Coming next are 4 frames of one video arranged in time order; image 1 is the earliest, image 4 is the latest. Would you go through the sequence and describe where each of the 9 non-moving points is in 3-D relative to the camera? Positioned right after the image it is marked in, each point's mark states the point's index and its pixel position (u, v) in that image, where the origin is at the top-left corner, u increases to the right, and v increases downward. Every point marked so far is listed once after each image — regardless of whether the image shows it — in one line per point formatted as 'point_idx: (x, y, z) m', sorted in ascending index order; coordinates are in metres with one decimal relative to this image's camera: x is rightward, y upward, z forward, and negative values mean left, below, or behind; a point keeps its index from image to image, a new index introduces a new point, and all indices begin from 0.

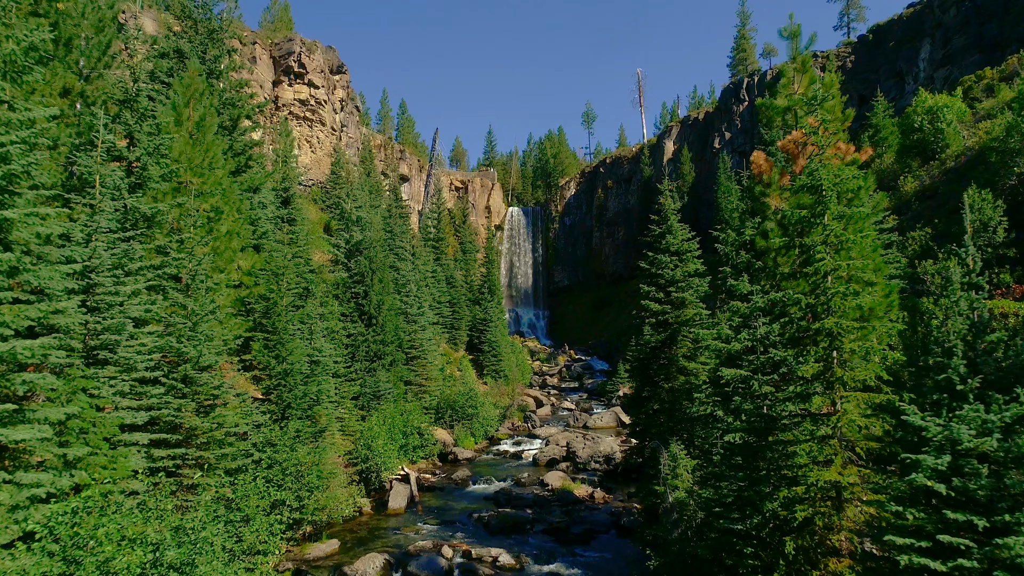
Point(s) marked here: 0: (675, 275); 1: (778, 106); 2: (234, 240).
0: (+5.6, +0.5, +19.7) m
1: (+7.6, +5.2, +16.7) m
2: (-9.5, +1.6, +19.8) m
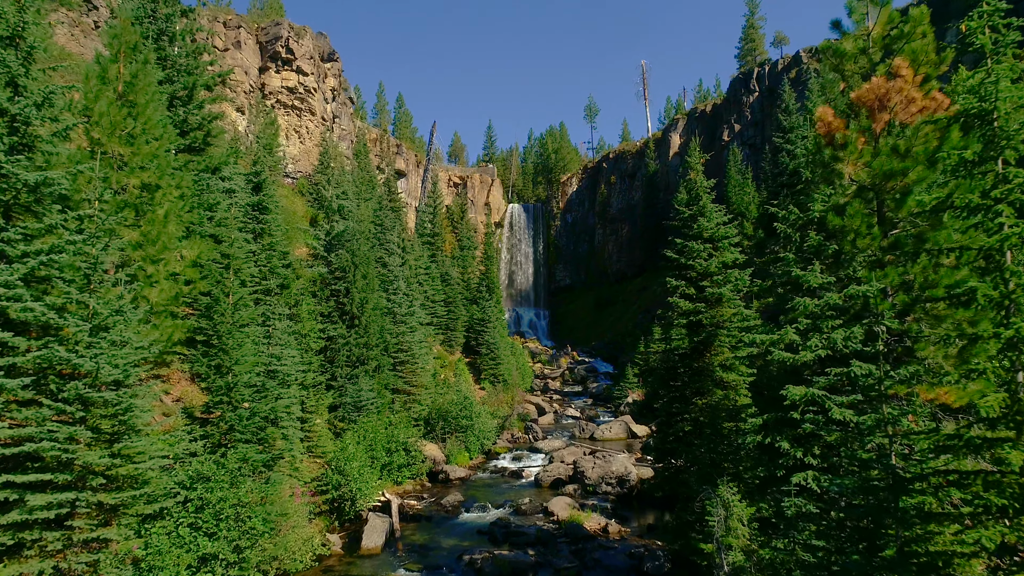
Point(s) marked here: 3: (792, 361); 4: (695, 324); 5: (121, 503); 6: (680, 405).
0: (+5.5, +0.6, +16.2) m
1: (+7.6, +5.4, +13.1) m
2: (-9.5, +1.8, +16.3) m
3: (+5.4, -1.4, +11.3) m
4: (+5.2, -1.0, +16.6) m
5: (-7.8, -4.3, +11.6) m
6: (+4.7, -3.3, +16.4) m
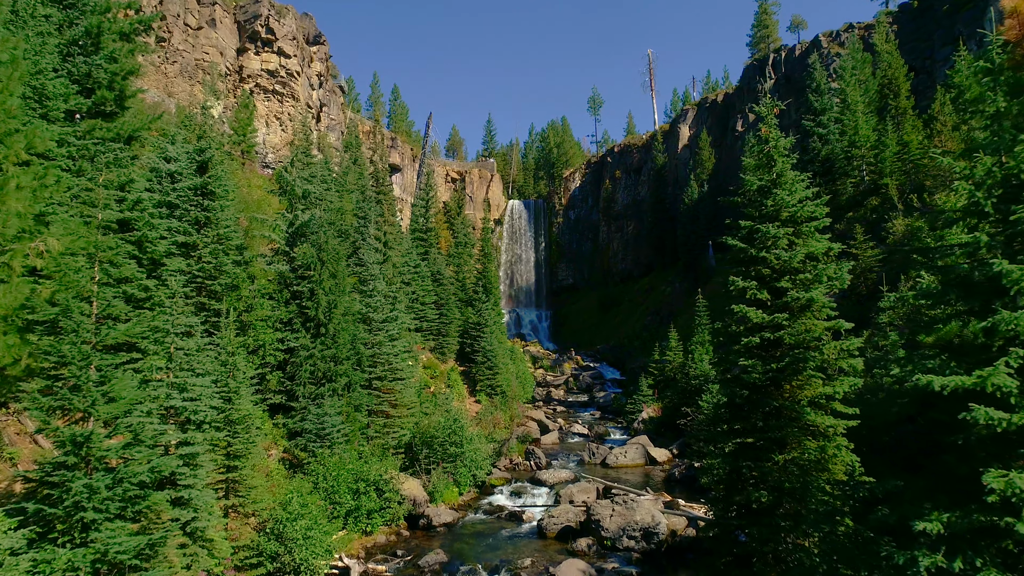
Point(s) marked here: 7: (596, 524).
0: (+5.4, +0.6, +11.2) m
1: (+7.5, +5.3, +8.2) m
2: (-9.6, +1.7, +11.3) m
3: (+5.3, -1.5, +6.3) m
4: (+5.1, -1.1, +11.7) m
5: (-7.9, -4.3, +6.6) m
6: (+4.6, -3.3, +11.4) m
7: (+2.8, -7.8, +19.4) m
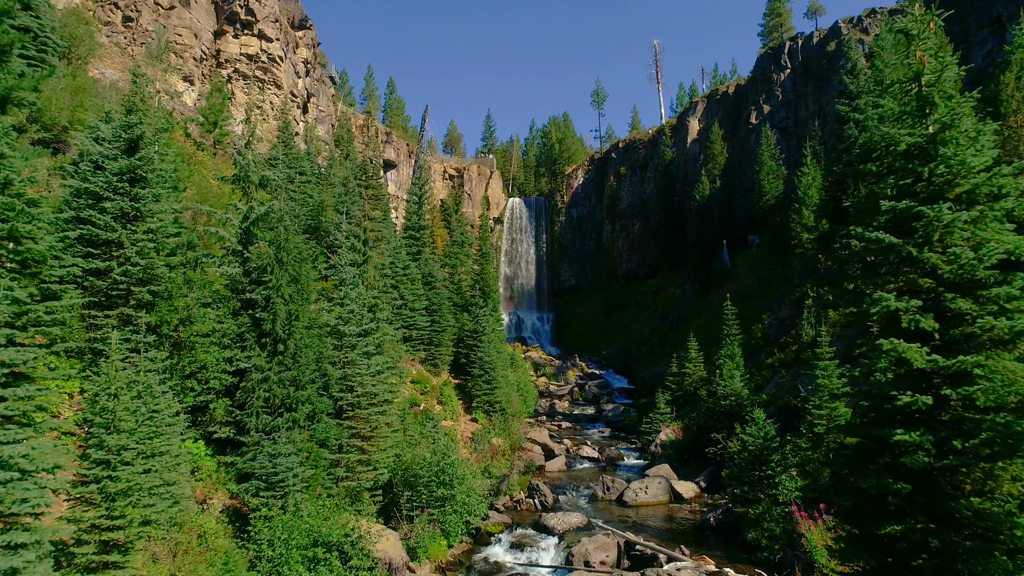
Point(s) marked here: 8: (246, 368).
0: (+5.4, +0.3, +6.8) m
1: (+7.5, +5.0, +3.7) m
2: (-9.6, +1.5, +6.9) m
3: (+5.3, -1.8, +1.9) m
4: (+5.1, -1.3, +7.2) m
5: (-7.9, -4.6, +2.2) m
6: (+4.6, -3.6, +7.0) m
7: (+2.8, -8.1, +14.9) m
8: (-8.7, -2.6, +19.1) m
